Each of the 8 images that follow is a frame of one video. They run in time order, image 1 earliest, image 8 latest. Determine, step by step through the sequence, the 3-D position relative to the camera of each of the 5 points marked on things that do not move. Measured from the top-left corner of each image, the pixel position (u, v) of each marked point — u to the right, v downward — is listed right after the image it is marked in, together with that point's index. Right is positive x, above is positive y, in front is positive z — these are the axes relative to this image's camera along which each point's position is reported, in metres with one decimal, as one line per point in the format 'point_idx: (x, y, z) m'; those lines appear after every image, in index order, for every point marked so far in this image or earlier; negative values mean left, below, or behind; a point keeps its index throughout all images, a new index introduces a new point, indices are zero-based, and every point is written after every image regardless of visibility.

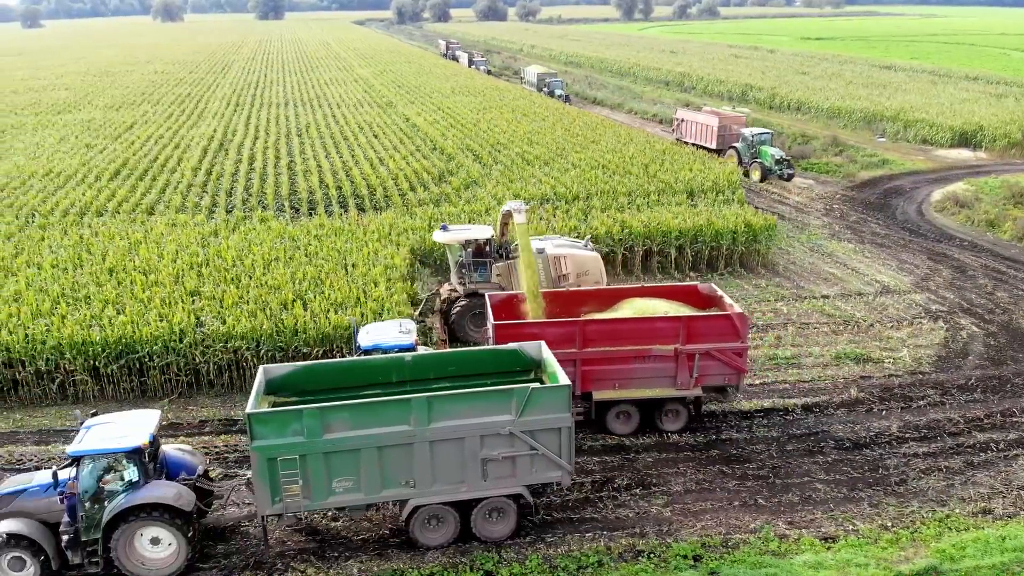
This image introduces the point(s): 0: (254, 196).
0: (-5.9, +2.1, +18.8) m
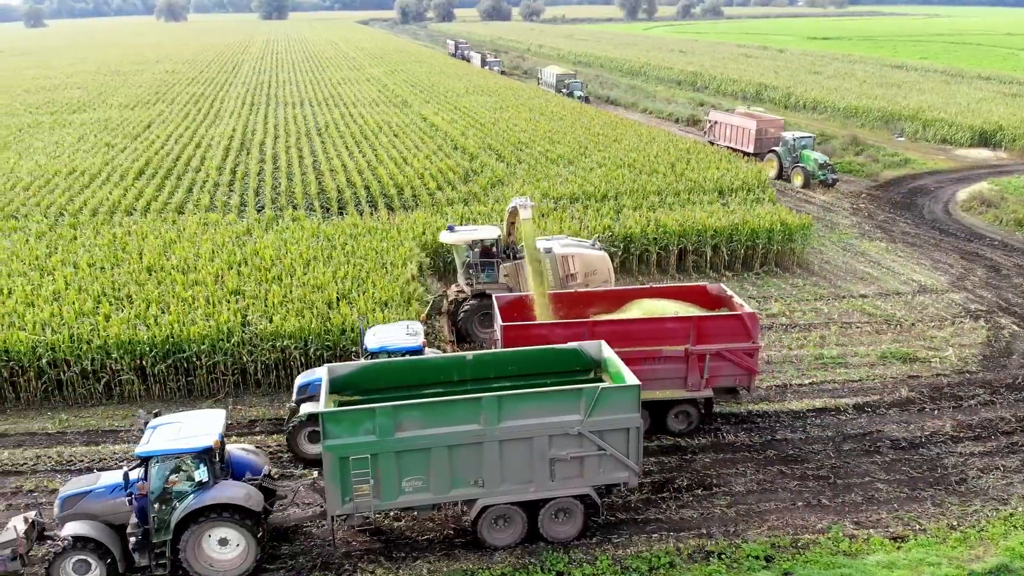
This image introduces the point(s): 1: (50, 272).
0: (-5.2, +2.1, +18.7) m
1: (-7.9, +0.3, +14.0) m
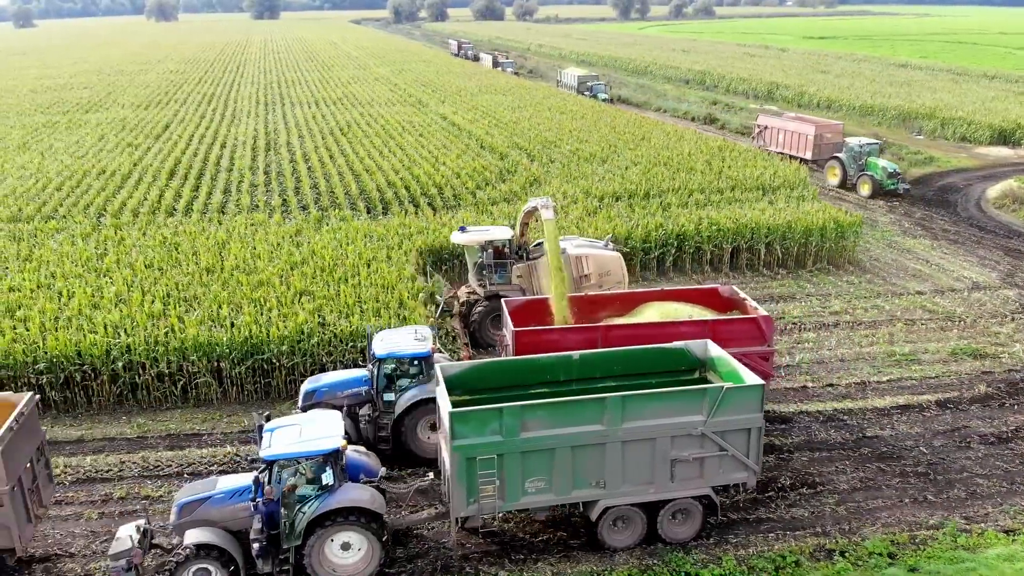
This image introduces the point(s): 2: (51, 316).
0: (-4.3, +2.1, +18.5) m
1: (-6.8, +0.3, +13.7) m
2: (-6.6, -0.4, +11.9) m
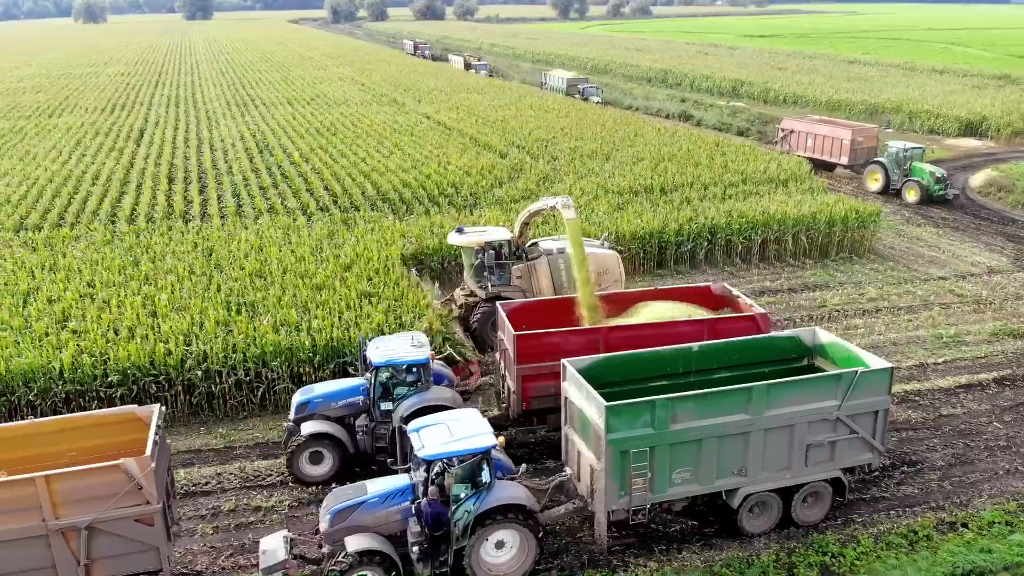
0: (-3.8, +2.0, +18.2) m
1: (-5.9, +0.1, +13.2) m
2: (-5.5, -0.5, +11.4) m
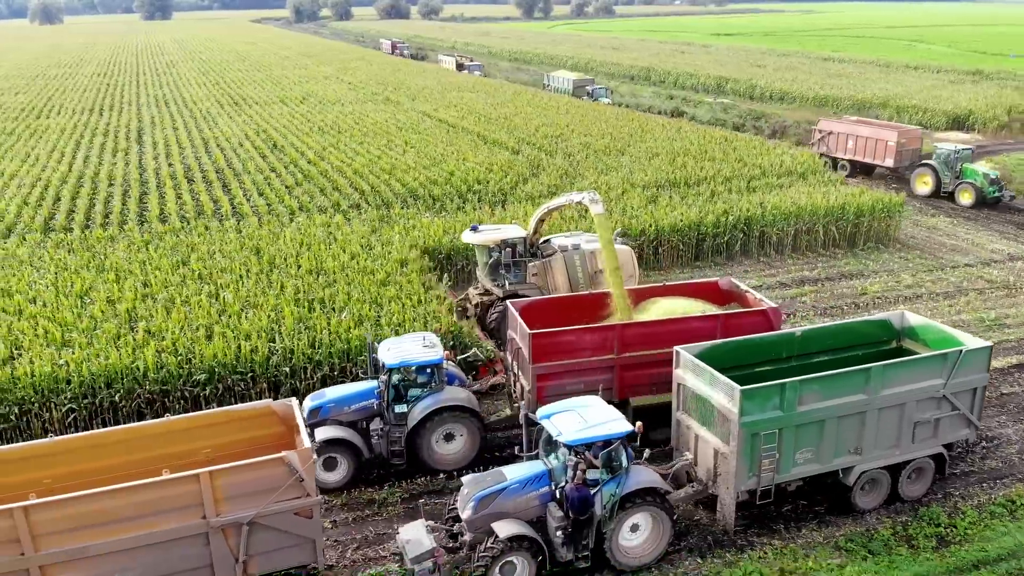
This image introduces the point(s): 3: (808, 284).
0: (-3.1, +2.0, +18.1) m
1: (-4.9, +0.2, +13.1) m
2: (-4.5, -0.5, +11.2) m
3: (+5.5, +0.1, +15.1) m
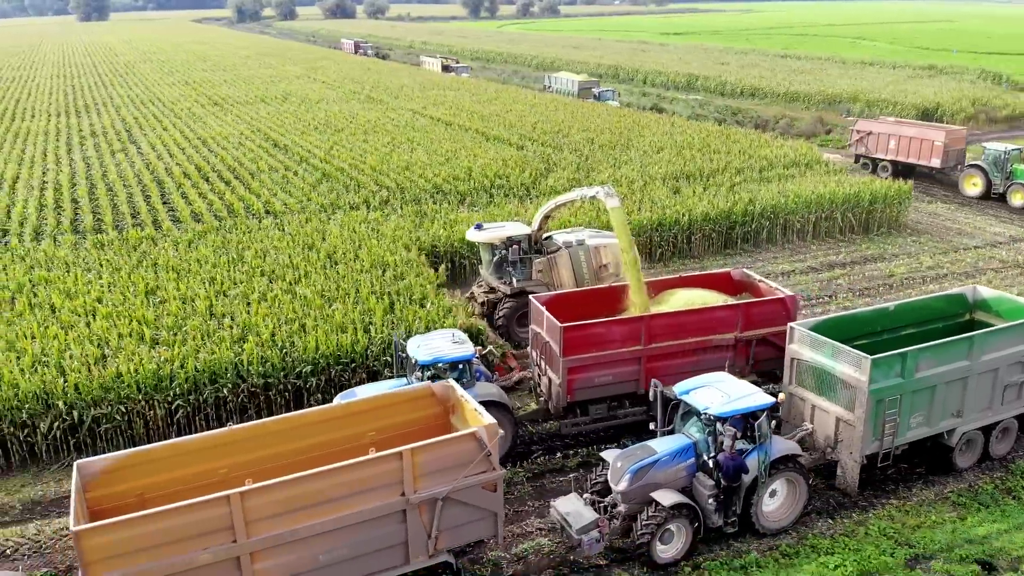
0: (-2.6, +2.1, +18.2) m
1: (-3.9, +0.2, +13.1) m
2: (-3.3, -0.4, +11.3) m
3: (+6.3, +0.4, +15.8) m
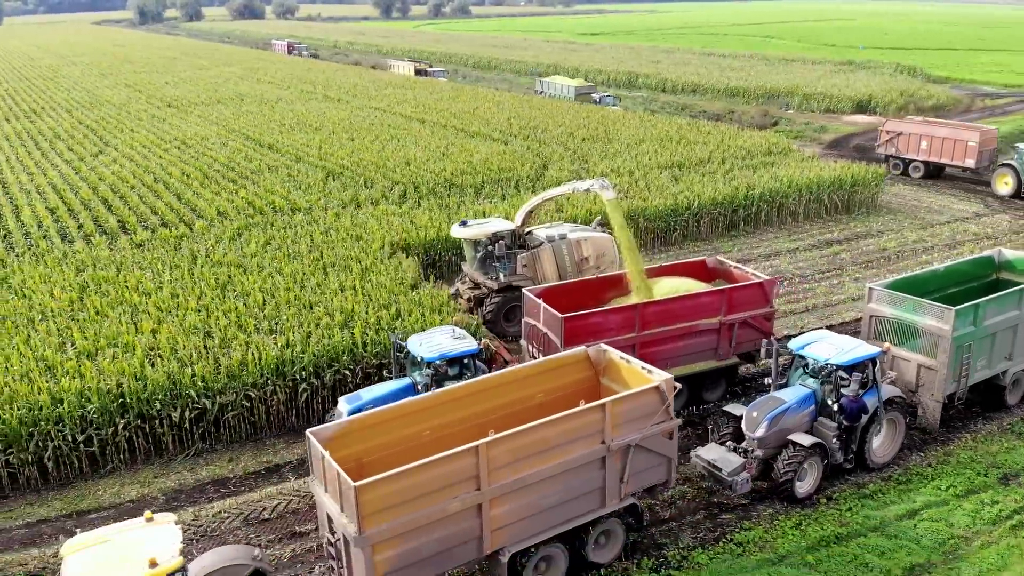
0: (-2.3, +2.3, +18.7) m
1: (-2.9, +0.4, +13.4) m
2: (-2.1, -0.3, +11.7) m
3: (+6.9, +0.9, +17.4) m
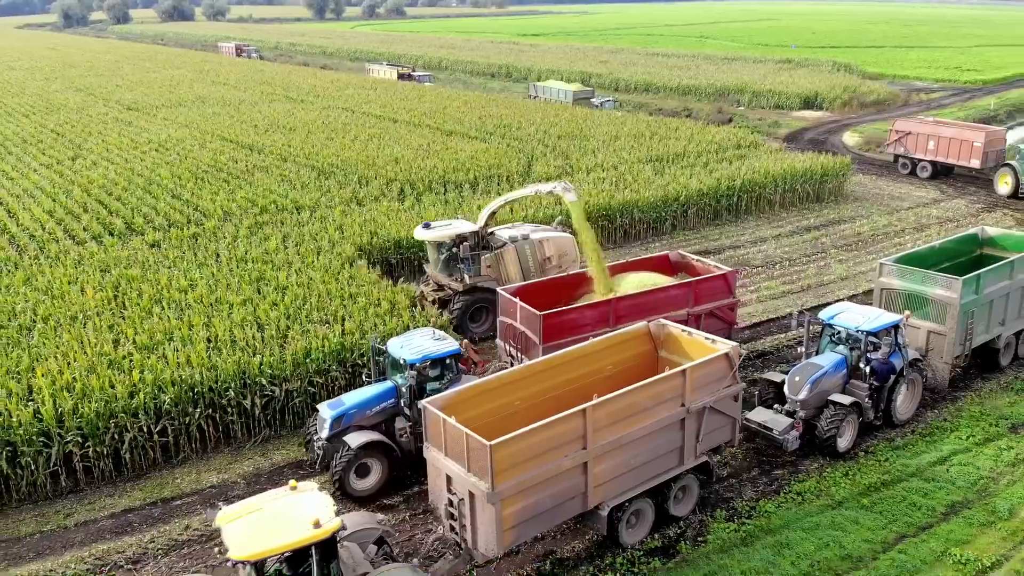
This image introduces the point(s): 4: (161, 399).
0: (-2.4, +2.4, +19.1) m
1: (-2.5, +0.5, +13.8) m
2: (-1.5, -0.1, +12.2) m
3: (+6.9, +1.3, +18.6) m
4: (-4.2, -1.3, +9.8) m
